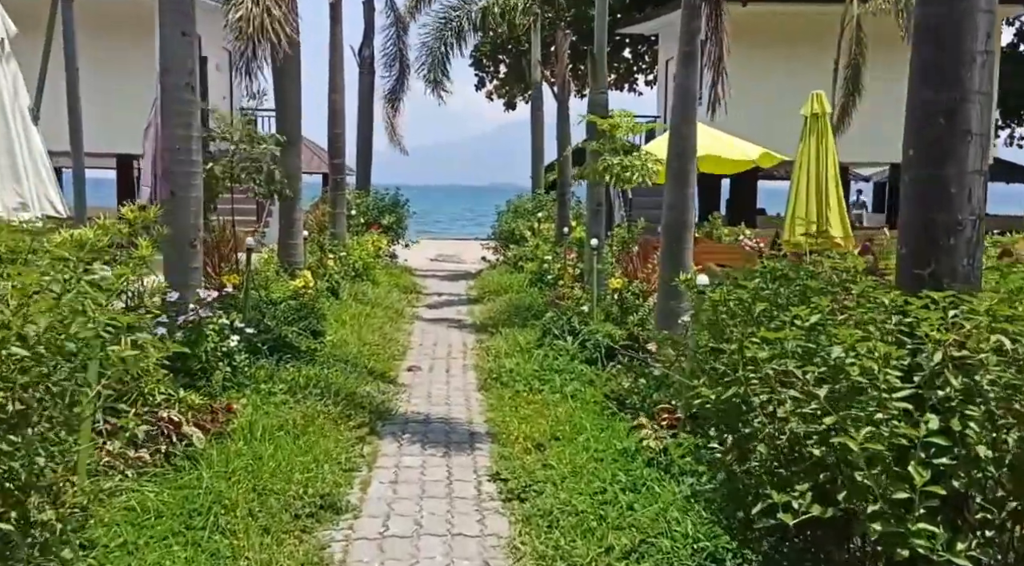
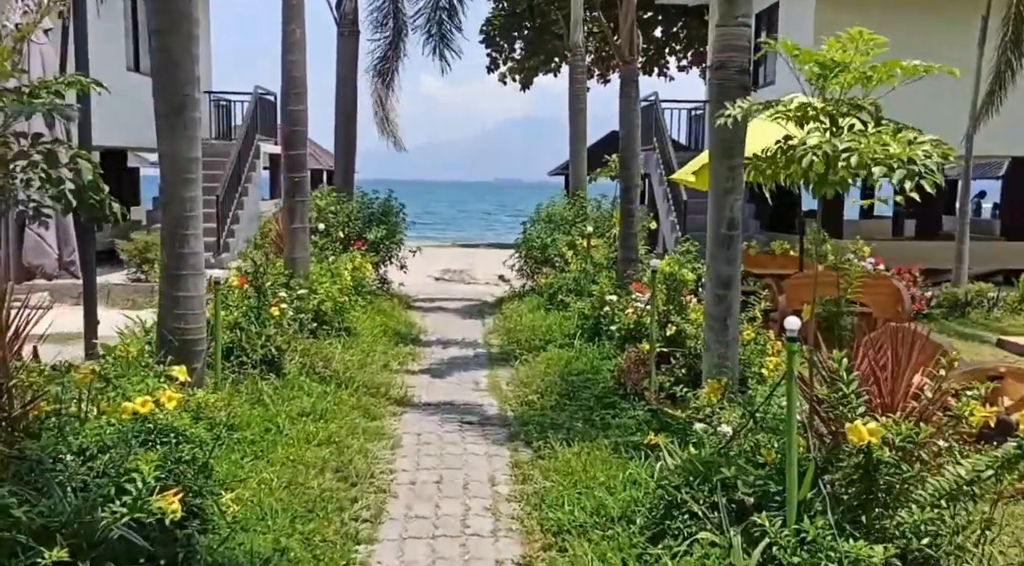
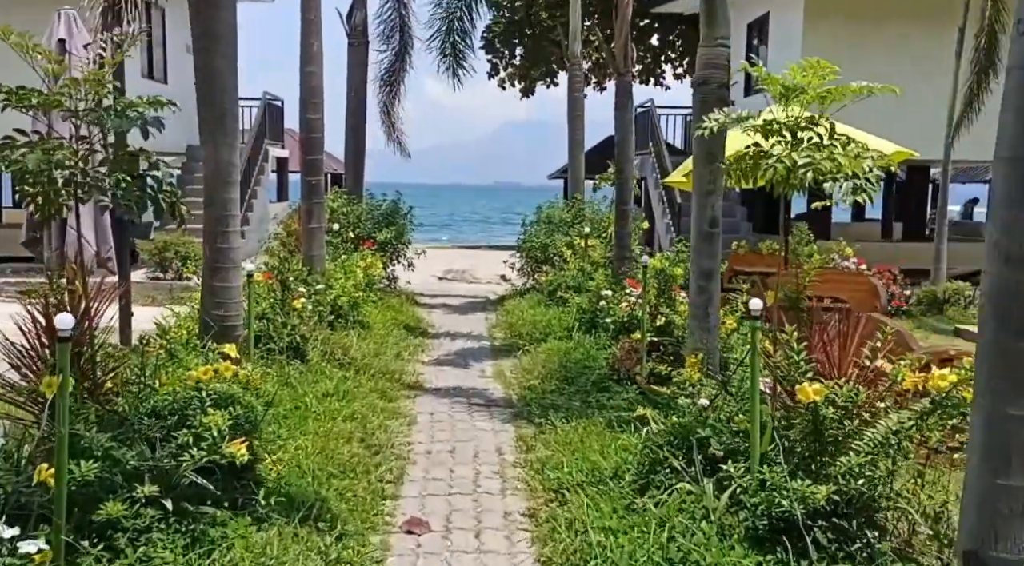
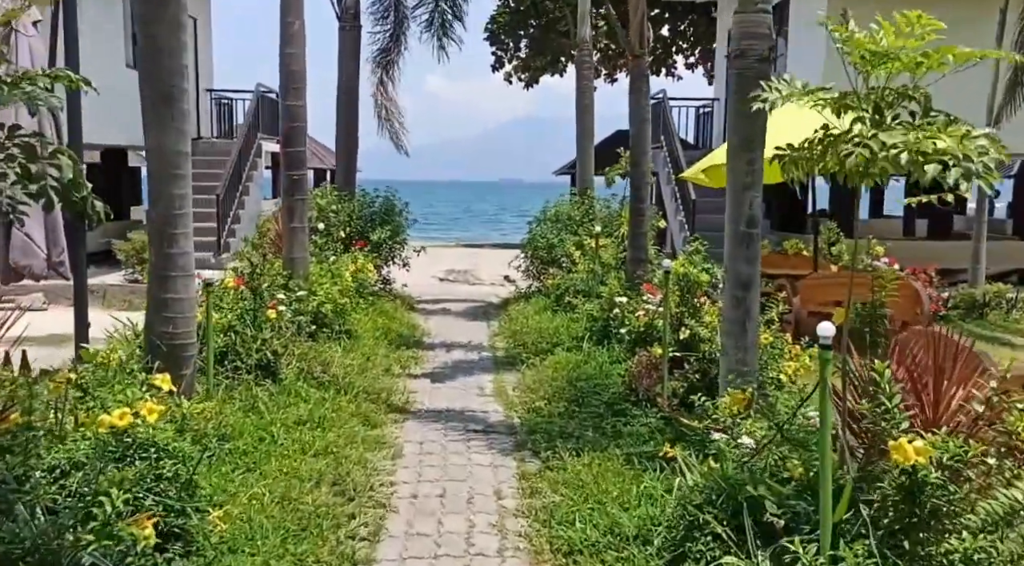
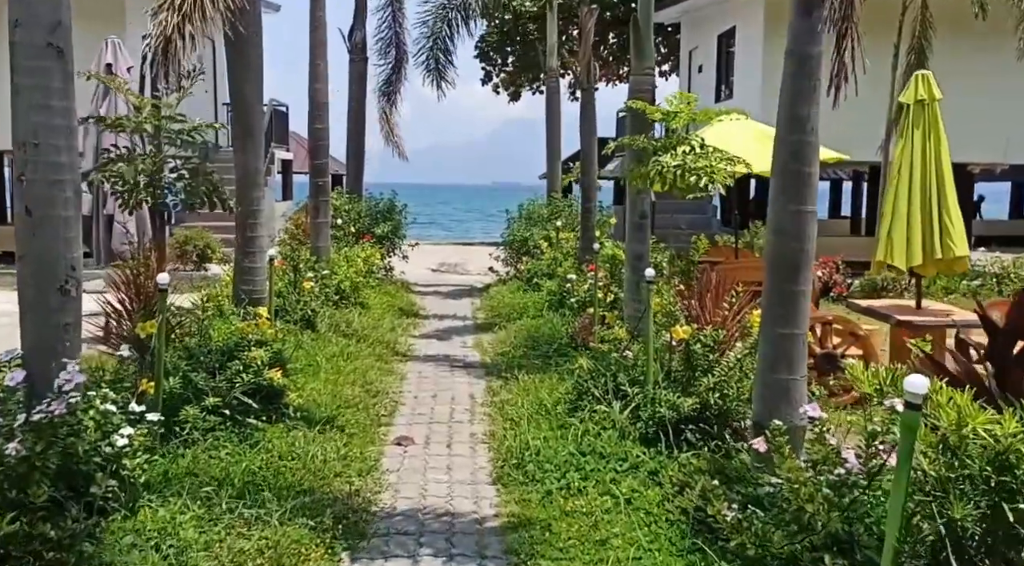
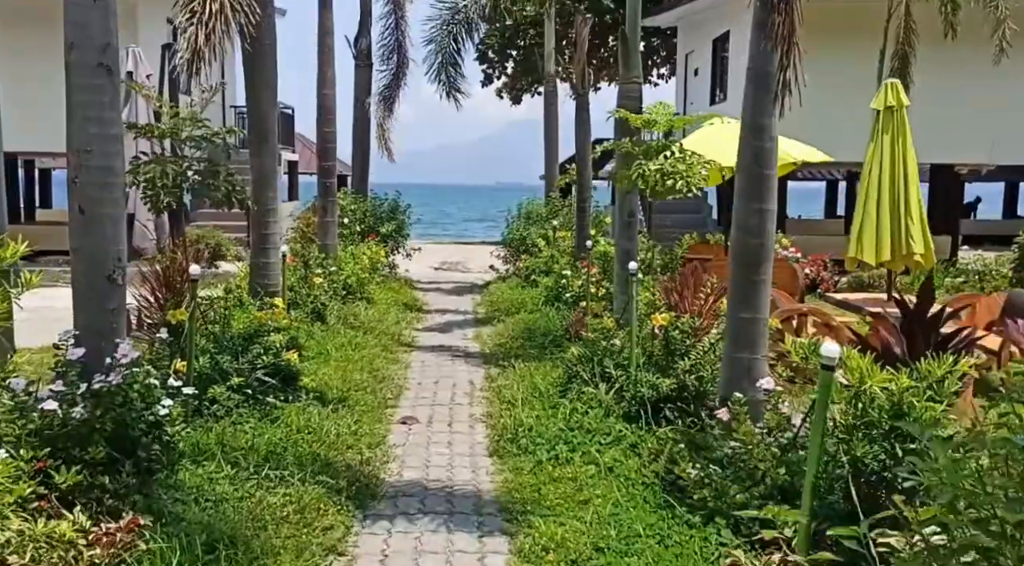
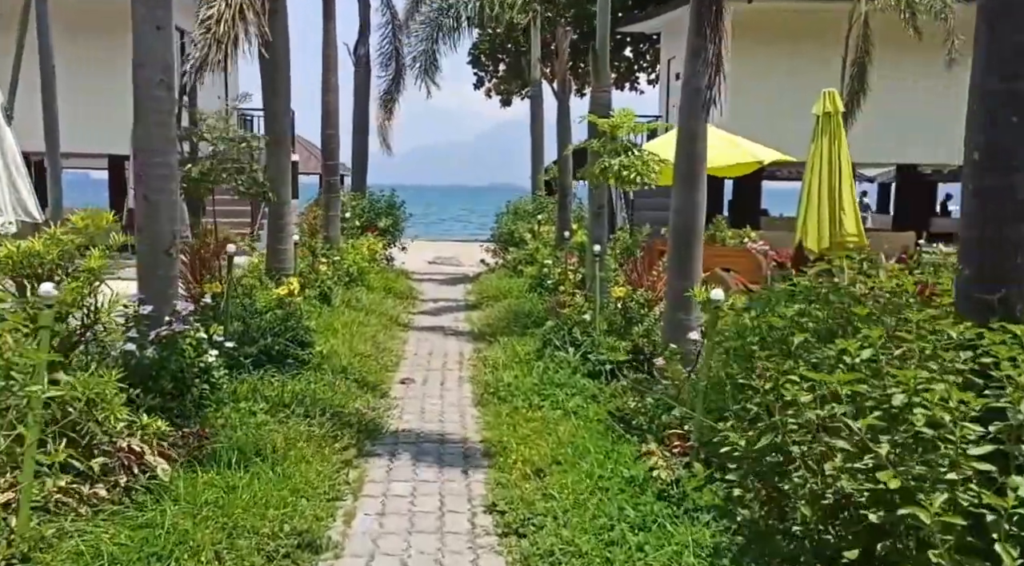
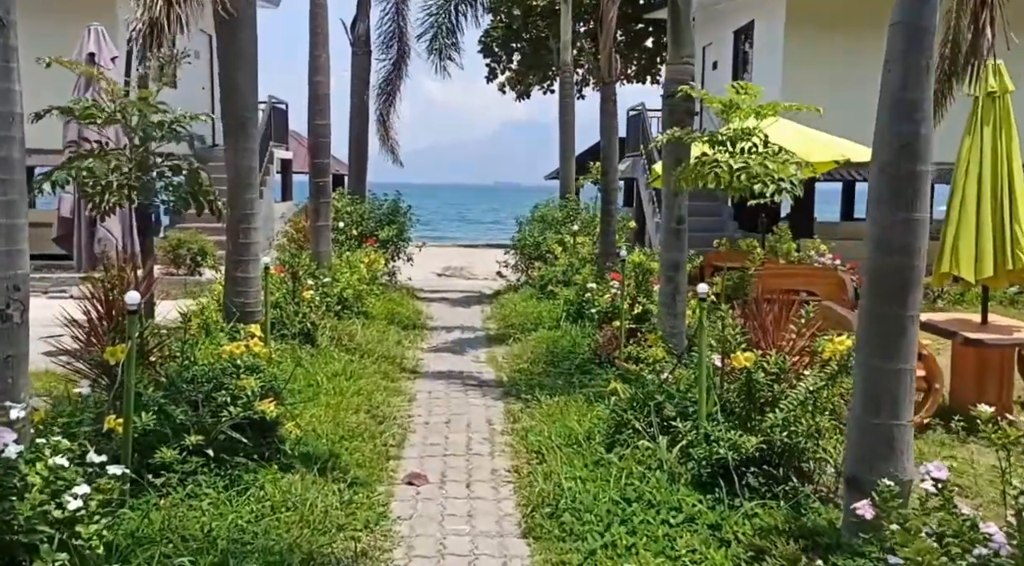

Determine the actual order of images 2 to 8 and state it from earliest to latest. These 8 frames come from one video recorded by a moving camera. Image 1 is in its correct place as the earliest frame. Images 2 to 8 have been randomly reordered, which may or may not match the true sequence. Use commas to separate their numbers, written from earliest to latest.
7, 6, 5, 8, 3, 2, 4
